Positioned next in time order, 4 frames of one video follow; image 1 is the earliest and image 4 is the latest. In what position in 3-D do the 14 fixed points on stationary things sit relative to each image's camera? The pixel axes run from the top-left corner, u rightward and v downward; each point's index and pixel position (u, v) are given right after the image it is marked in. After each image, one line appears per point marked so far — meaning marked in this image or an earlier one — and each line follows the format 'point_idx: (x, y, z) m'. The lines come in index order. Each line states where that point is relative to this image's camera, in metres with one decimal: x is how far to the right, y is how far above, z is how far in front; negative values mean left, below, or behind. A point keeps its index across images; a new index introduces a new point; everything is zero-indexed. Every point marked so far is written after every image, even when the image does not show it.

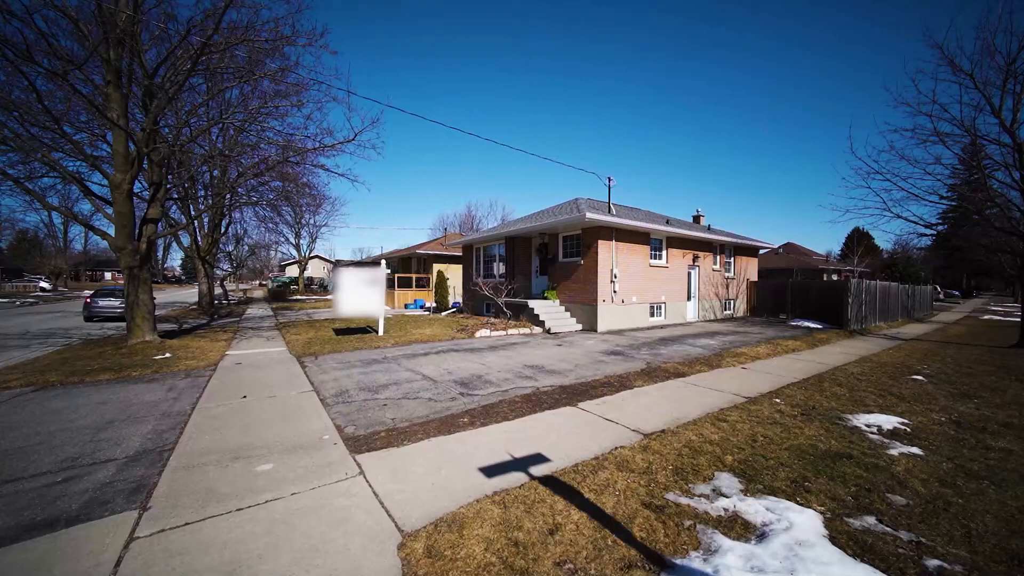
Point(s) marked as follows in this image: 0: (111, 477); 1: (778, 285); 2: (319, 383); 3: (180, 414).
0: (-3.0, -1.4, +2.9) m
1: (+13.3, +0.2, +19.1) m
2: (-2.8, -1.4, +5.5) m
3: (-3.7, -1.4, +4.2) m
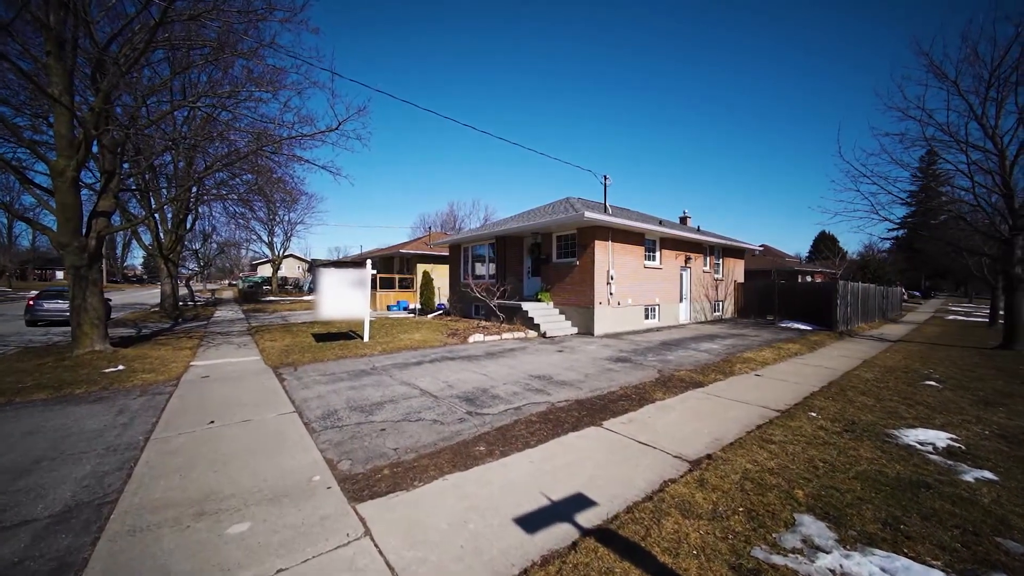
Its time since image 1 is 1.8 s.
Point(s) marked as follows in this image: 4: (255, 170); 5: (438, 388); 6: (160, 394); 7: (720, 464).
0: (-2.7, -1.5, +2.1) m
1: (+12.8, +0.1, +19.2) m
2: (-2.6, -1.4, +4.8) m
3: (-3.5, -1.5, +3.5) m
4: (-6.3, +2.9, +9.4) m
5: (-1.1, -1.4, +5.4) m
6: (-4.8, -1.5, +5.3) m
7: (+1.9, -1.6, +3.4) m
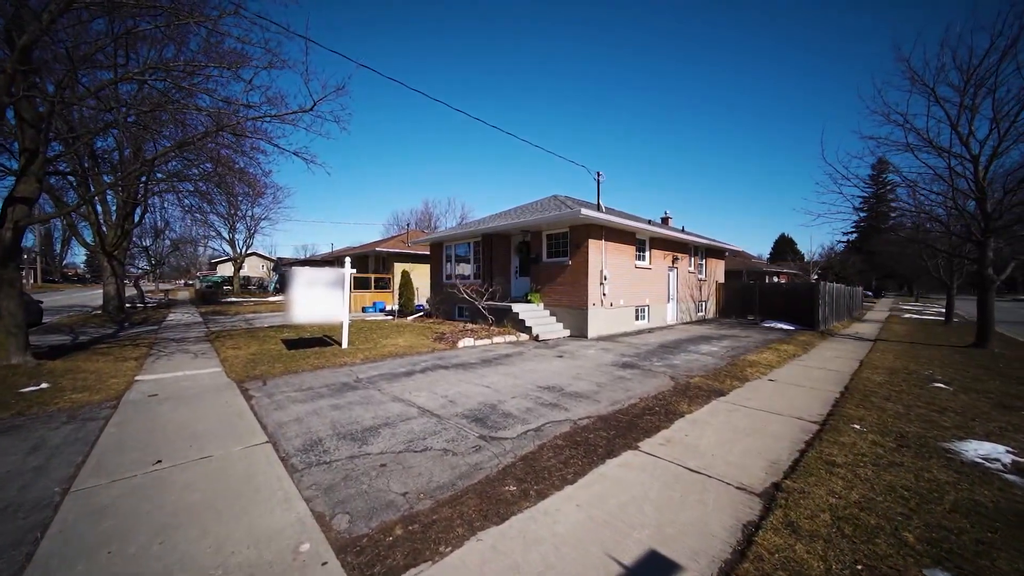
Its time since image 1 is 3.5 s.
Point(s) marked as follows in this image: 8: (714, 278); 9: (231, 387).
0: (-2.3, -1.5, +1.3) m
1: (+11.9, +0.1, +19.4) m
2: (-2.4, -1.4, +3.9) m
3: (-3.2, -1.5, +2.5) m
4: (-6.4, +2.8, +8.2) m
5: (-0.9, -1.4, +4.6) m
6: (-4.7, -1.5, +4.2) m
7: (+2.1, -1.6, +2.9) m
8: (+10.6, +0.5, +20.0) m
9: (-4.1, -1.4, +5.5) m
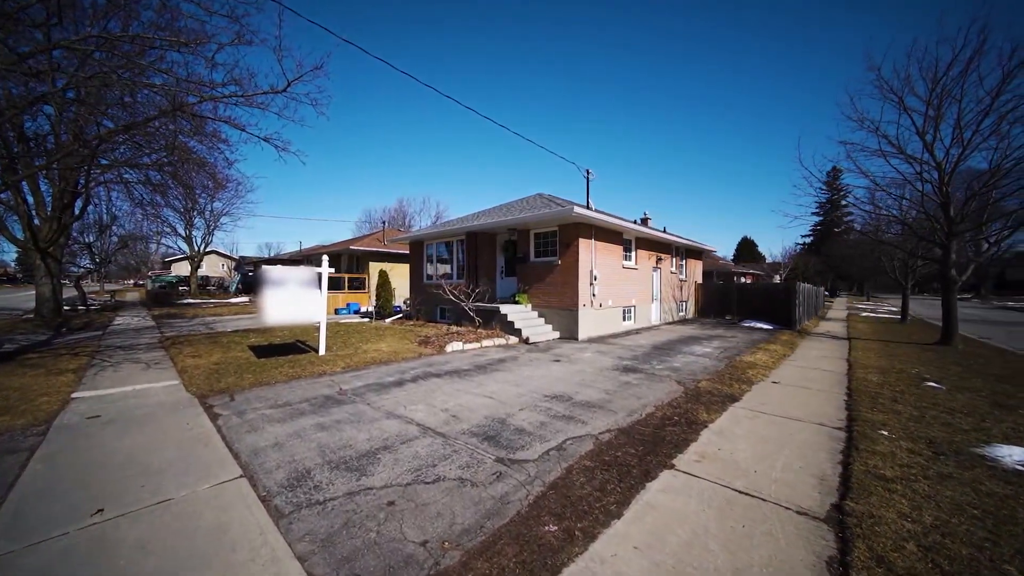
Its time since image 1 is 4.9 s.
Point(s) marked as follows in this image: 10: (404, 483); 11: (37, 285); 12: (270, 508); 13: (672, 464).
0: (-2.0, -1.5, +0.6) m
1: (+10.9, +0.1, +19.8) m
2: (-2.3, -1.5, +3.3) m
3: (-2.9, -1.5, +1.9) m
4: (-6.6, +2.8, +7.3) m
5: (-0.8, -1.4, +4.1) m
6: (-4.5, -1.5, +3.4) m
7: (+2.4, -1.6, +2.5) m
8: (+9.6, +0.5, +20.2) m
9: (-4.0, -1.4, +4.8) m
10: (-0.8, -1.5, +2.9) m
11: (-17.8, +0.2, +14.3) m
12: (-1.6, -1.5, +2.5) m
13: (+1.4, -1.6, +3.4) m
